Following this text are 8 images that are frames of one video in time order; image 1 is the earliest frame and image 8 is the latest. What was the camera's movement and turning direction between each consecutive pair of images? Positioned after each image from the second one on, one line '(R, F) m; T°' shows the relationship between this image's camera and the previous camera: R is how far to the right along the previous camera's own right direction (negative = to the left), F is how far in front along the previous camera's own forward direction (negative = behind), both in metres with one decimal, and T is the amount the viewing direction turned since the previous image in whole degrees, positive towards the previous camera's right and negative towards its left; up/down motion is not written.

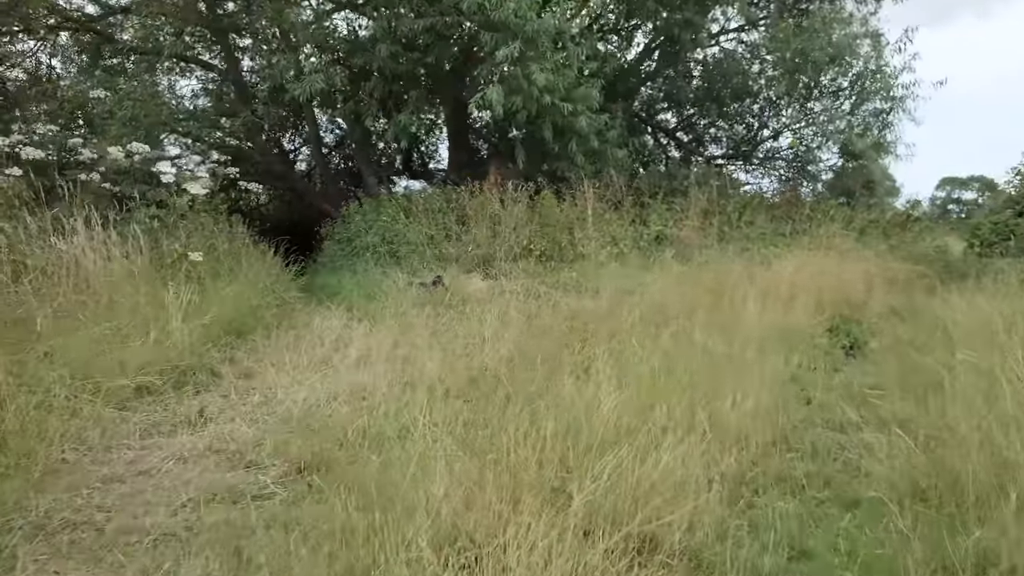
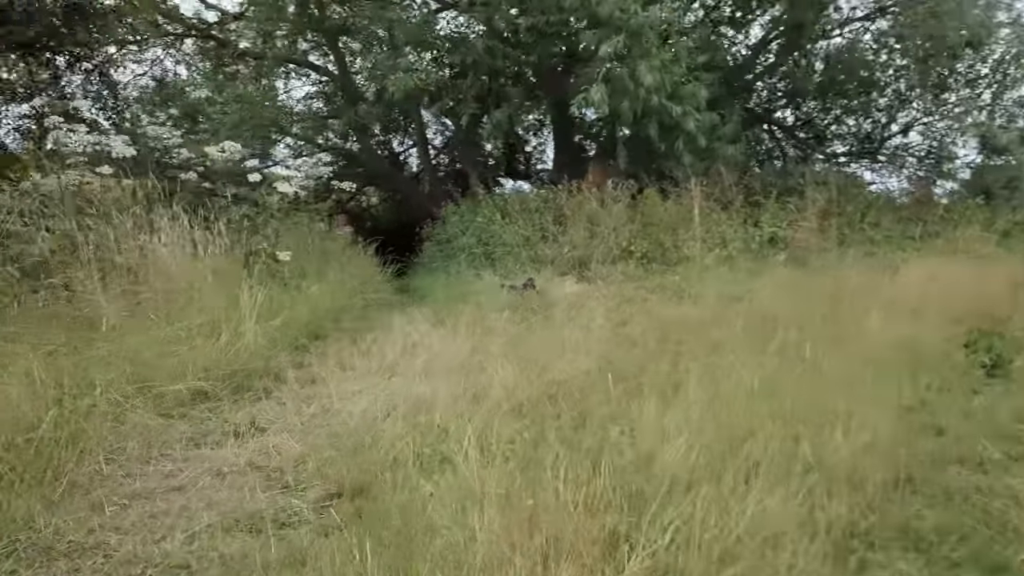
(+0.1, +0.4) m; -8°
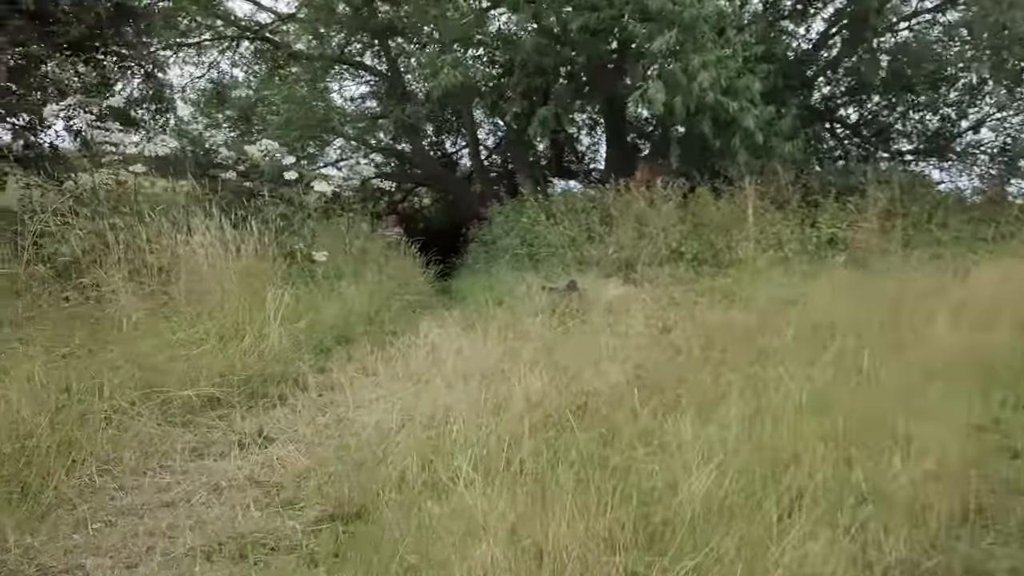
(+0.1, +0.3) m; -4°
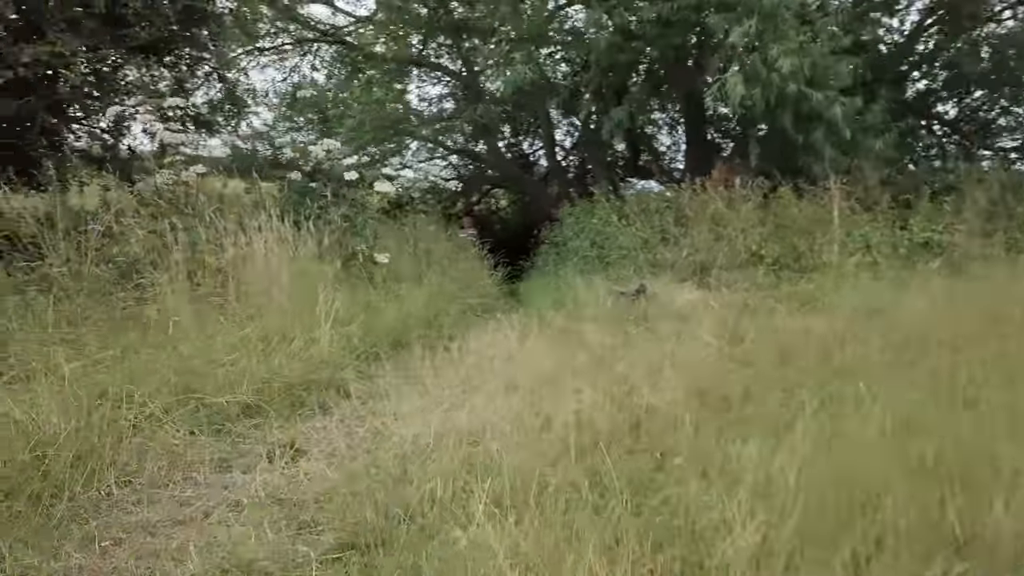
(+0.1, +0.3) m; -5°
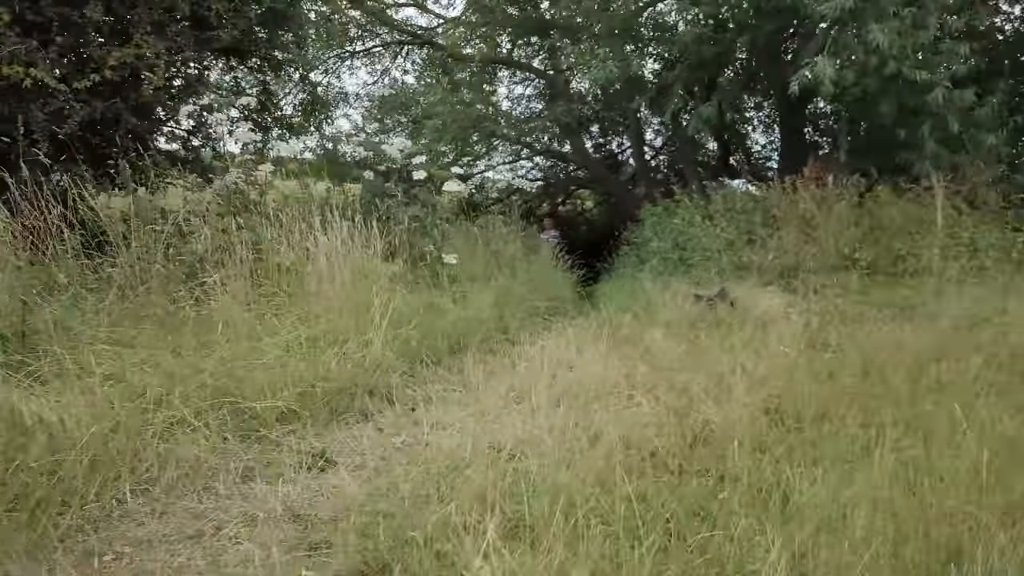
(+0.2, +0.3) m; -6°
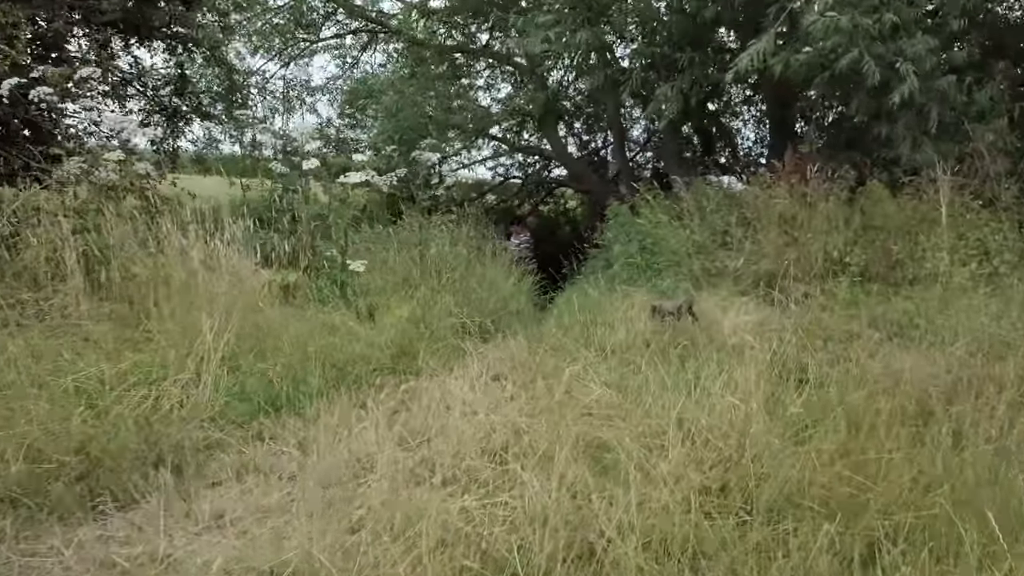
(+0.5, +1.1) m; 0°
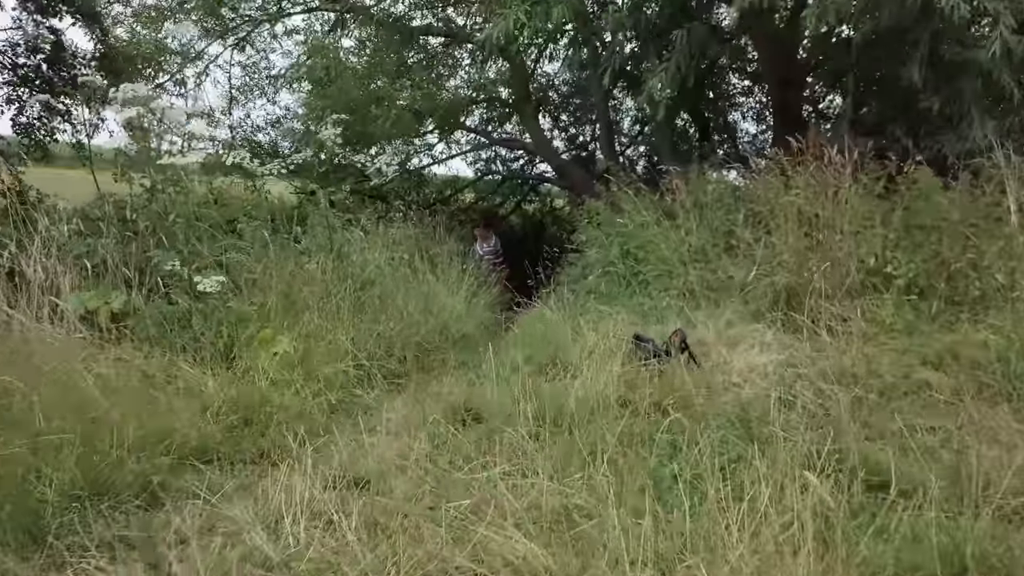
(+0.4, +1.6) m; 0°
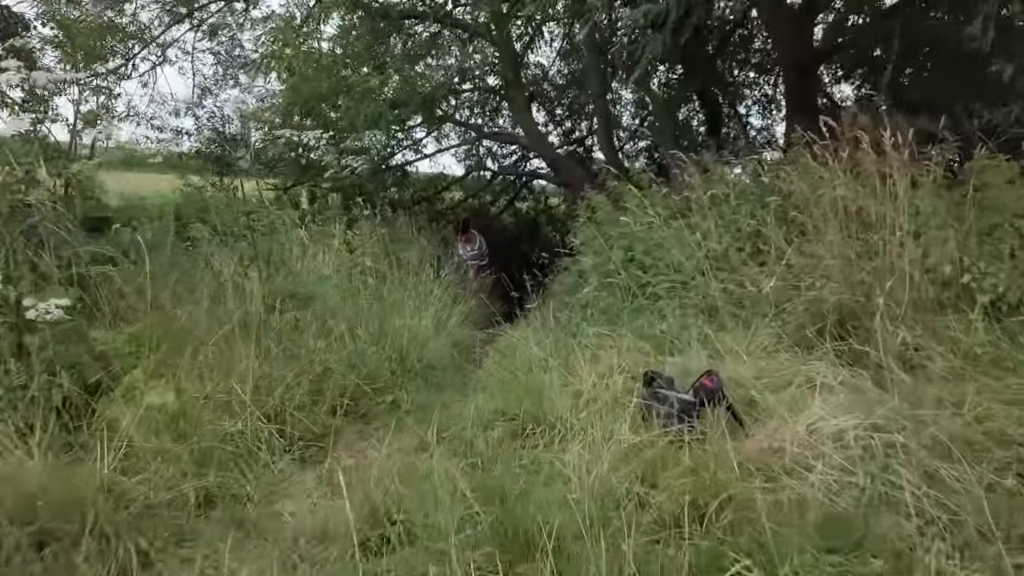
(+0.1, +1.2) m; 0°
